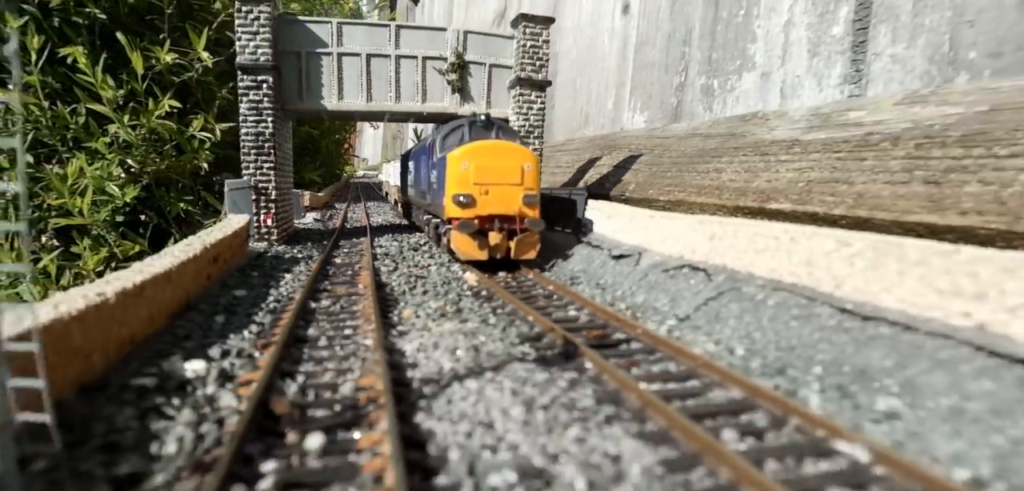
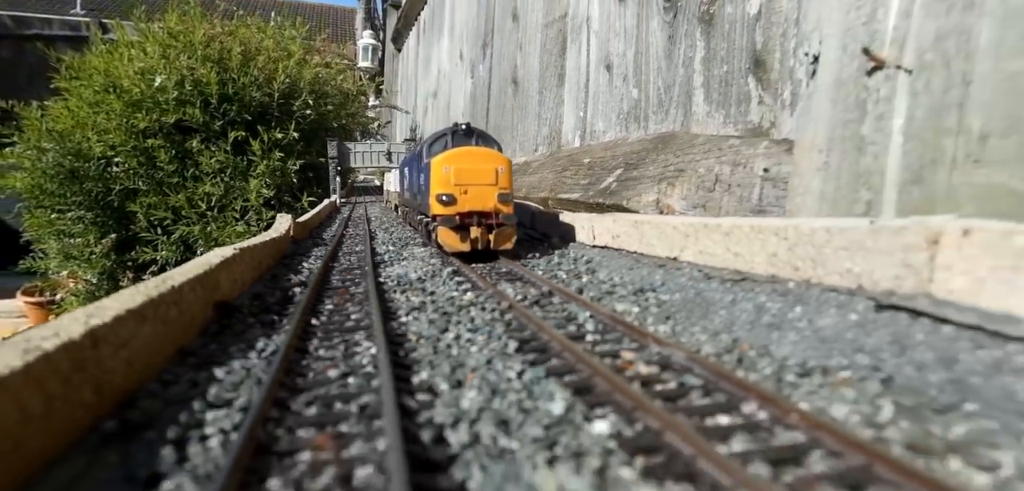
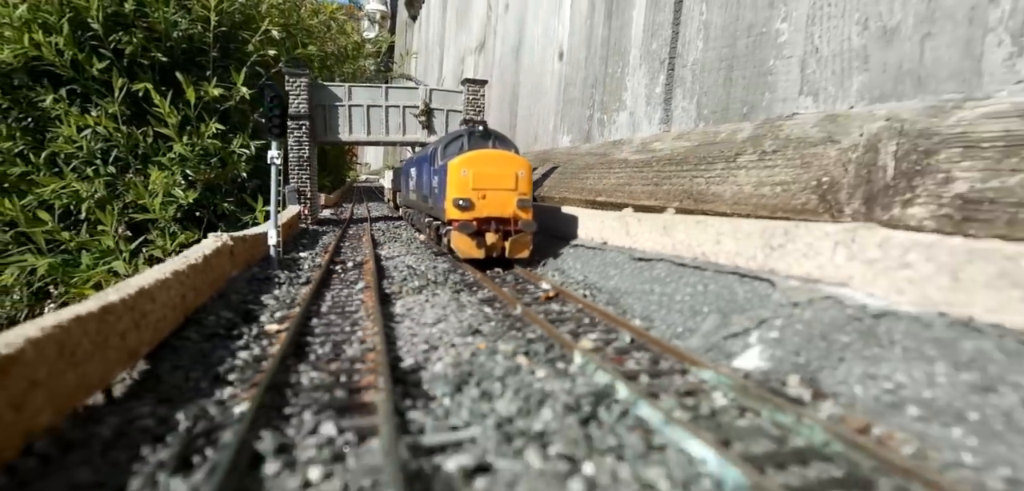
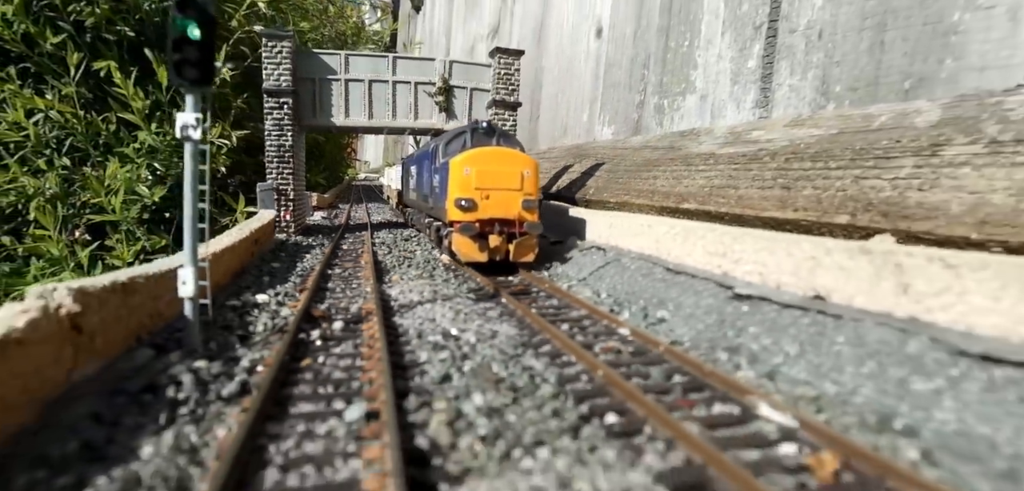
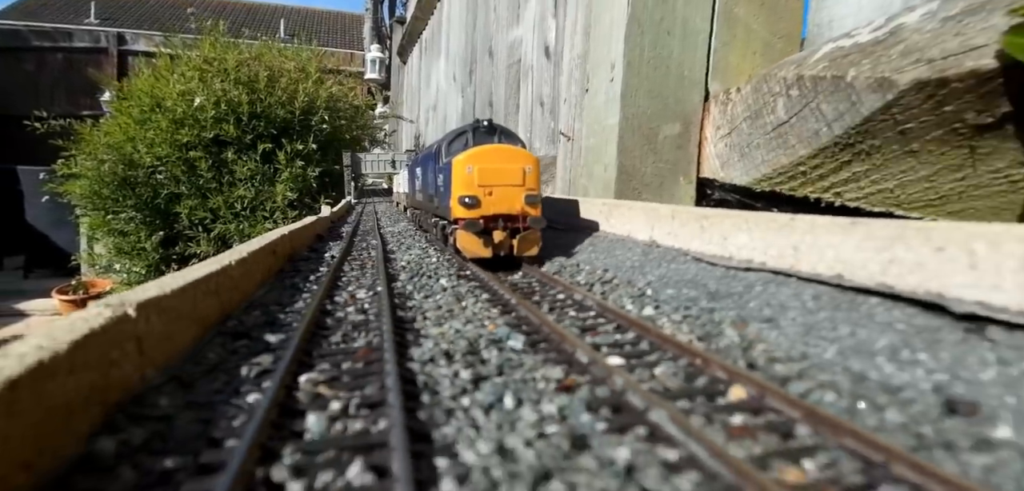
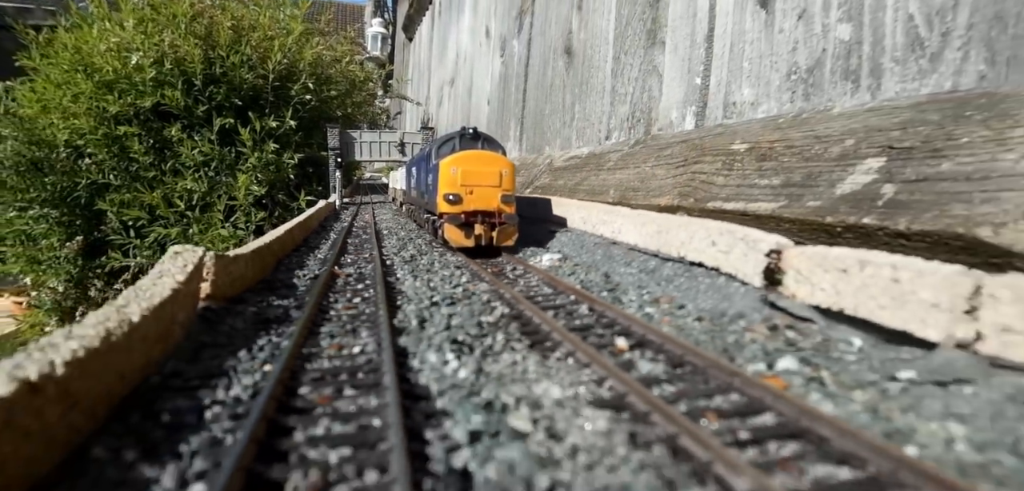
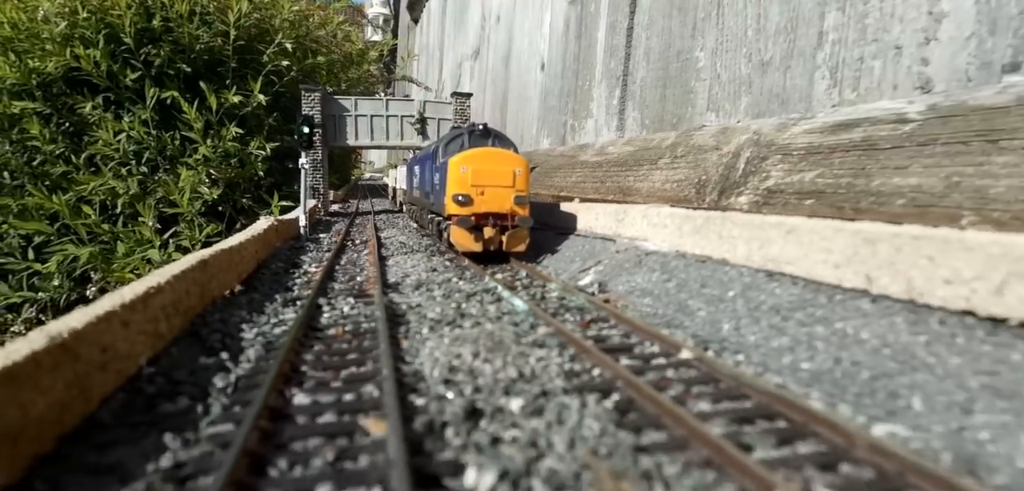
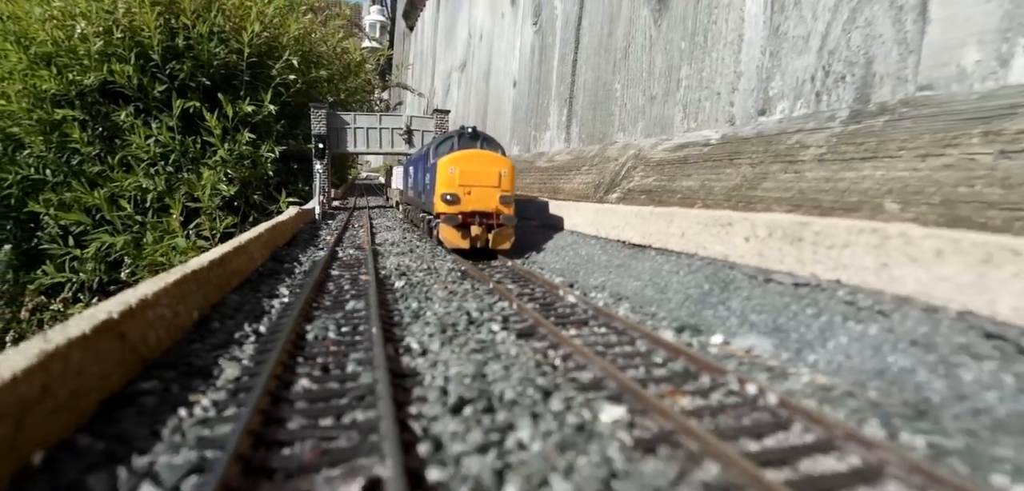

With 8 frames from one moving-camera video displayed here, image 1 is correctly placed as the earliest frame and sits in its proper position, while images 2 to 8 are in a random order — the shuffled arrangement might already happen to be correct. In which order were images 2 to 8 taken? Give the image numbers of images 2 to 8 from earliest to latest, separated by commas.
4, 3, 7, 8, 6, 2, 5
